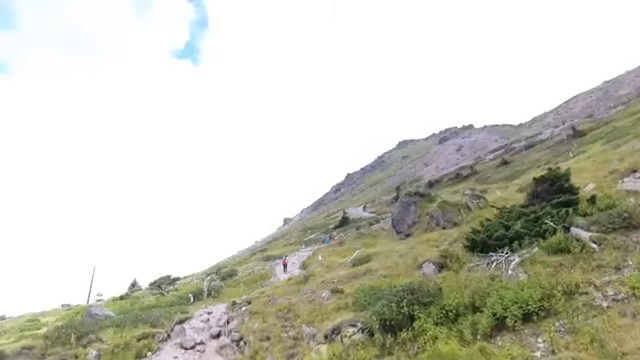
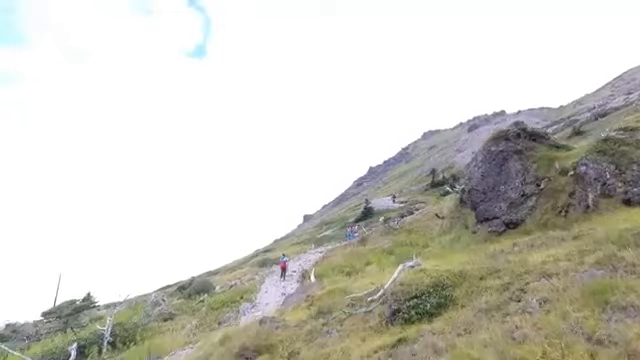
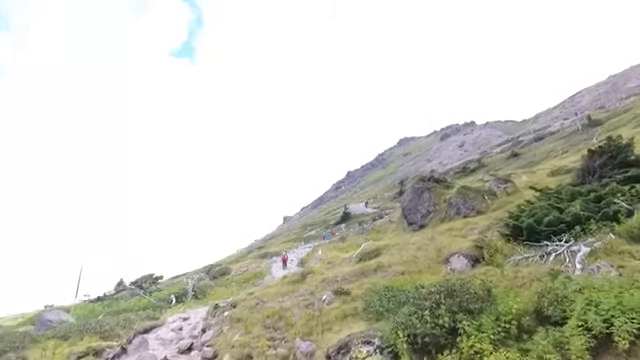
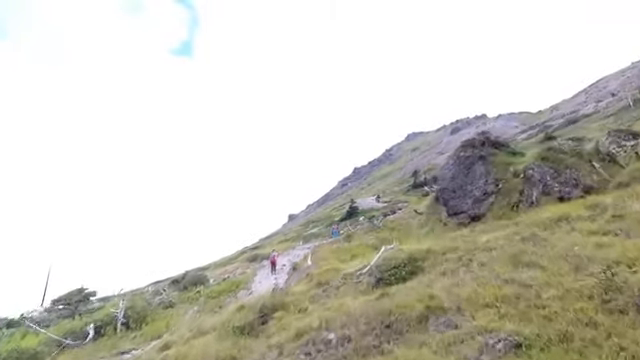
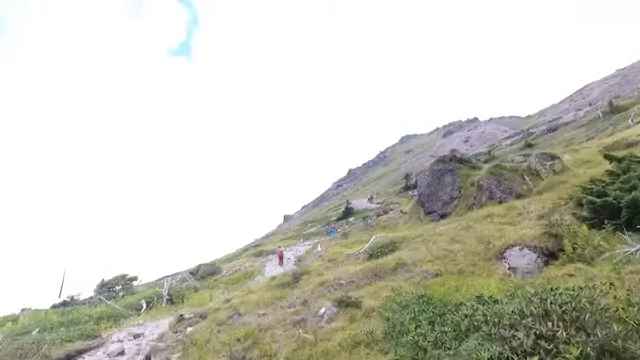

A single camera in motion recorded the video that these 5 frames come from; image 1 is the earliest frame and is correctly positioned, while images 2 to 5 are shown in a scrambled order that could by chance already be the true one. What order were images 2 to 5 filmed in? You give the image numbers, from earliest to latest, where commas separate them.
3, 5, 4, 2
